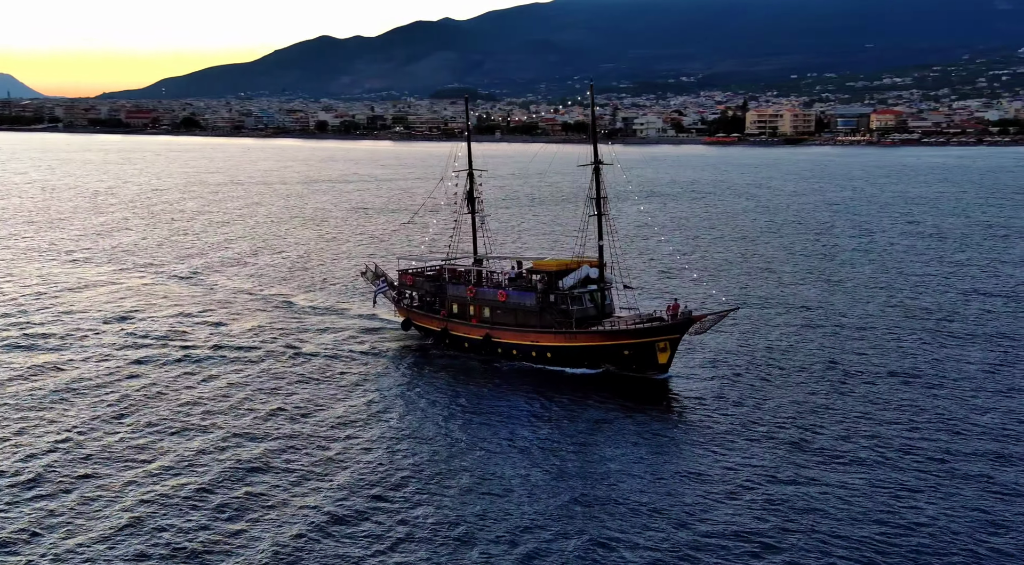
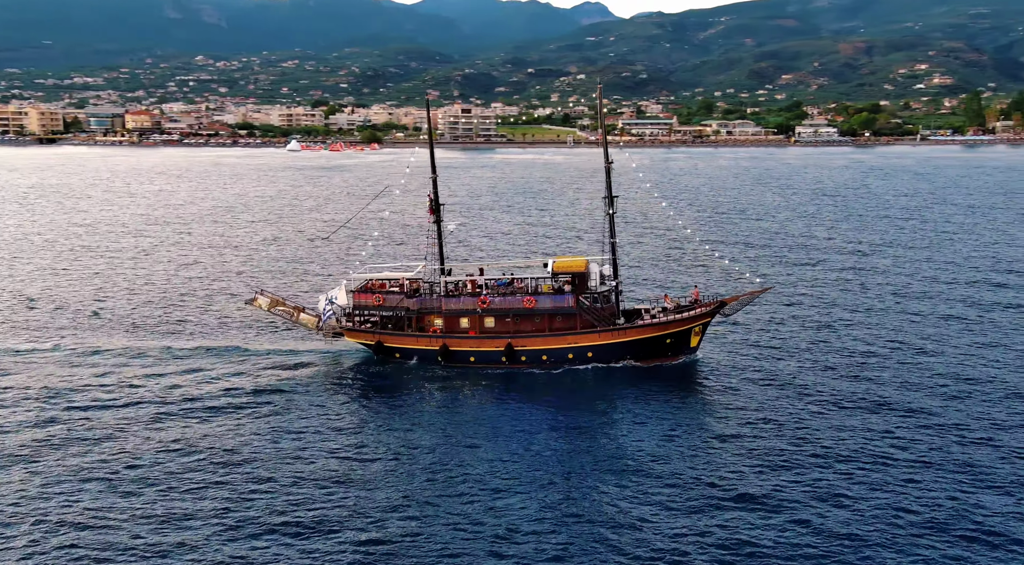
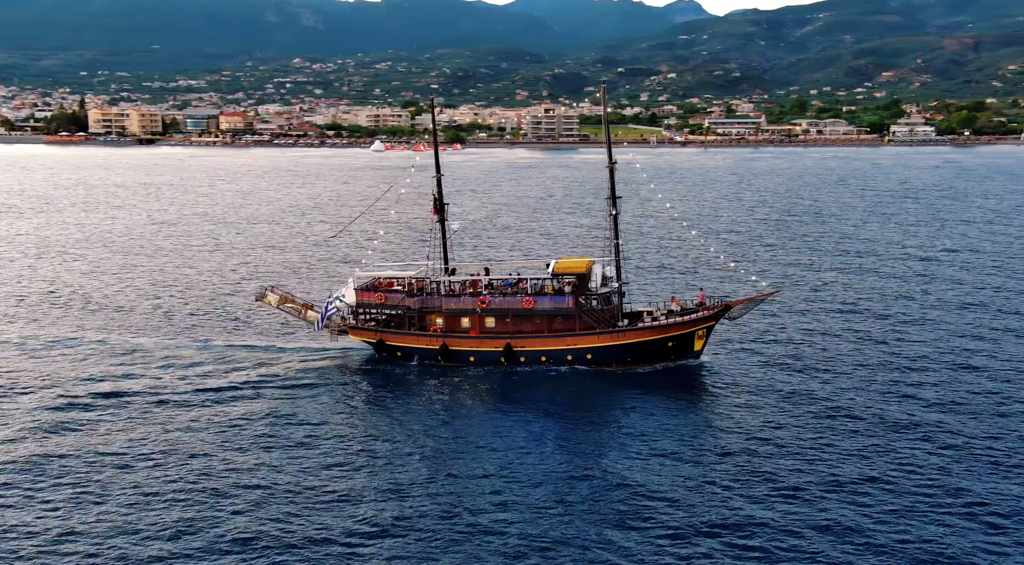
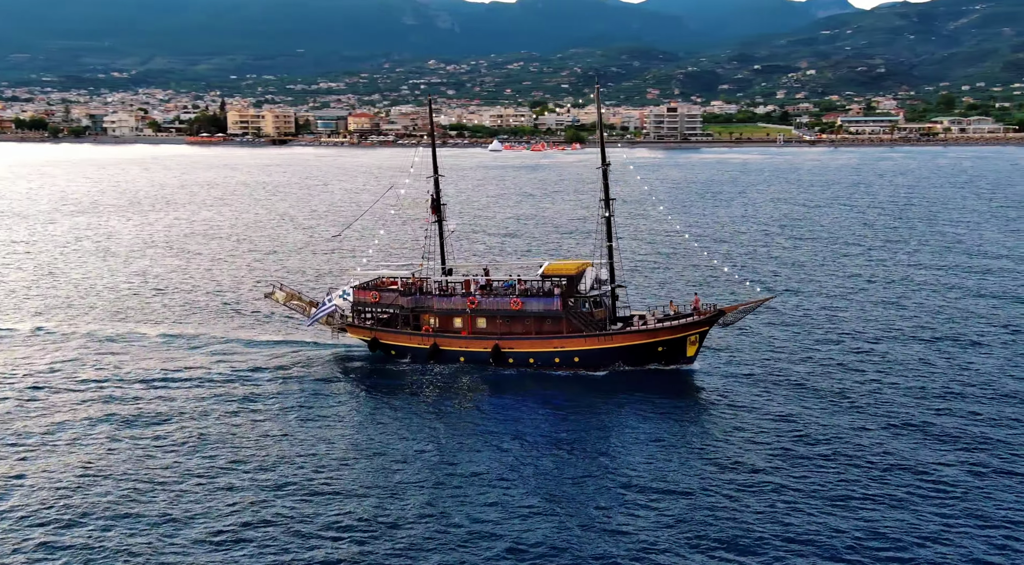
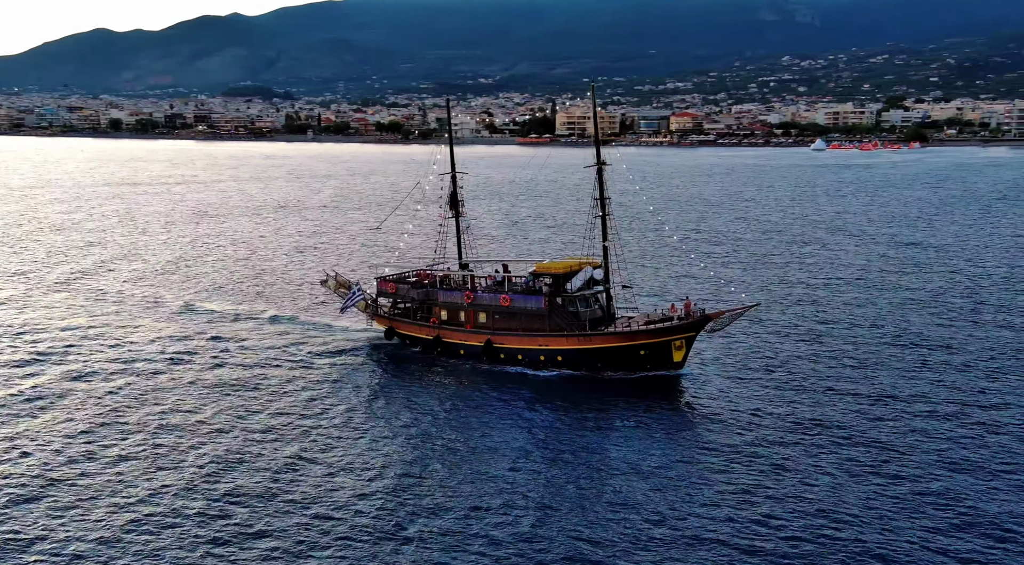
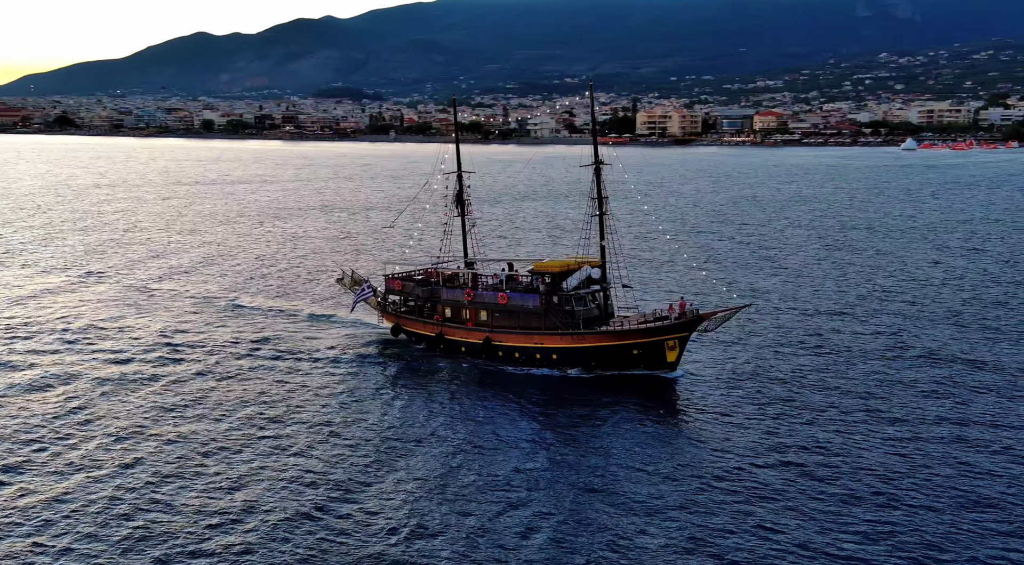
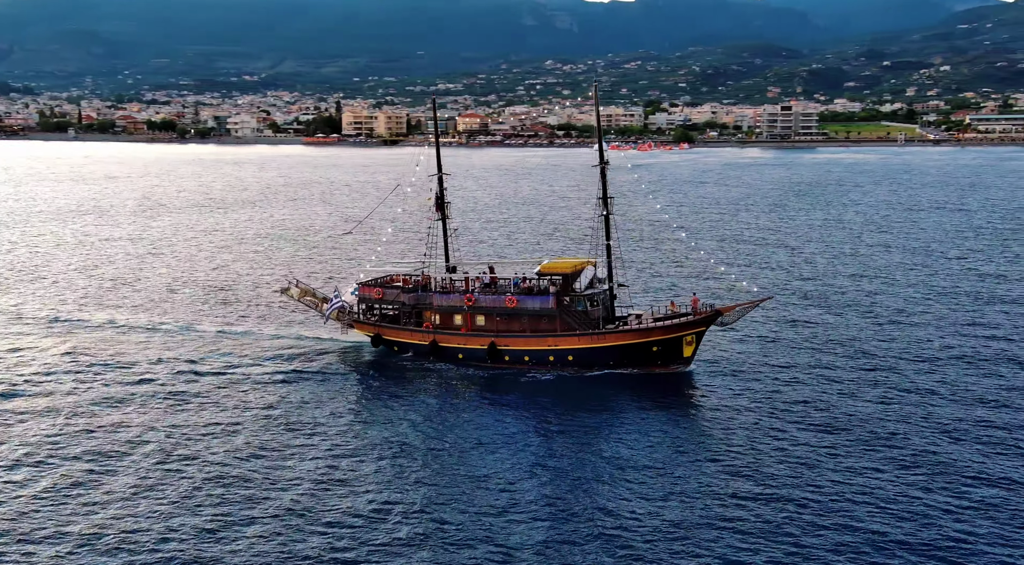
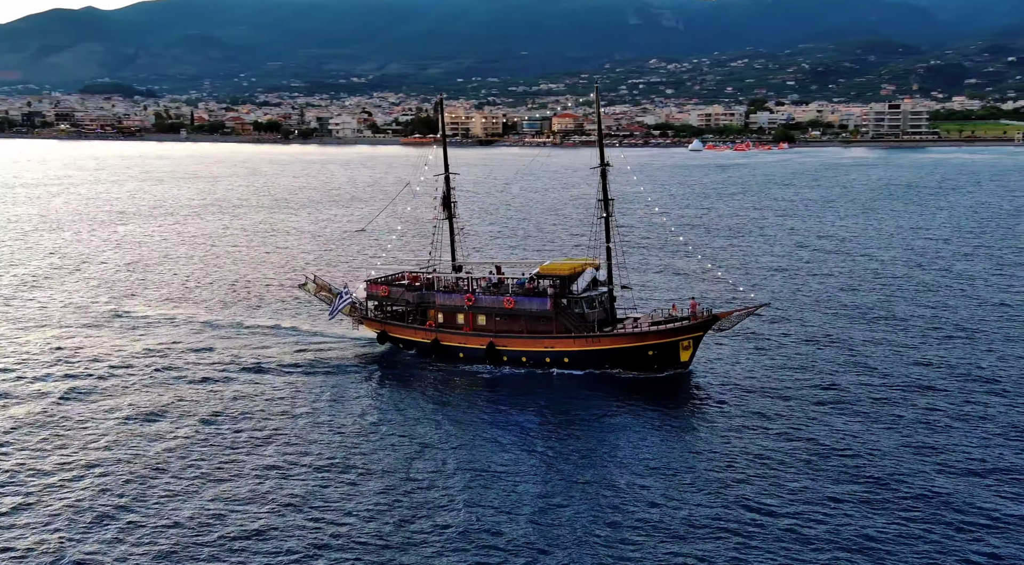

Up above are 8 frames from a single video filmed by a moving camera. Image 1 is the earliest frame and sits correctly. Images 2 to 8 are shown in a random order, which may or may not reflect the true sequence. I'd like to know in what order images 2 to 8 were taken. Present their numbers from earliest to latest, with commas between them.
6, 5, 8, 7, 4, 3, 2
